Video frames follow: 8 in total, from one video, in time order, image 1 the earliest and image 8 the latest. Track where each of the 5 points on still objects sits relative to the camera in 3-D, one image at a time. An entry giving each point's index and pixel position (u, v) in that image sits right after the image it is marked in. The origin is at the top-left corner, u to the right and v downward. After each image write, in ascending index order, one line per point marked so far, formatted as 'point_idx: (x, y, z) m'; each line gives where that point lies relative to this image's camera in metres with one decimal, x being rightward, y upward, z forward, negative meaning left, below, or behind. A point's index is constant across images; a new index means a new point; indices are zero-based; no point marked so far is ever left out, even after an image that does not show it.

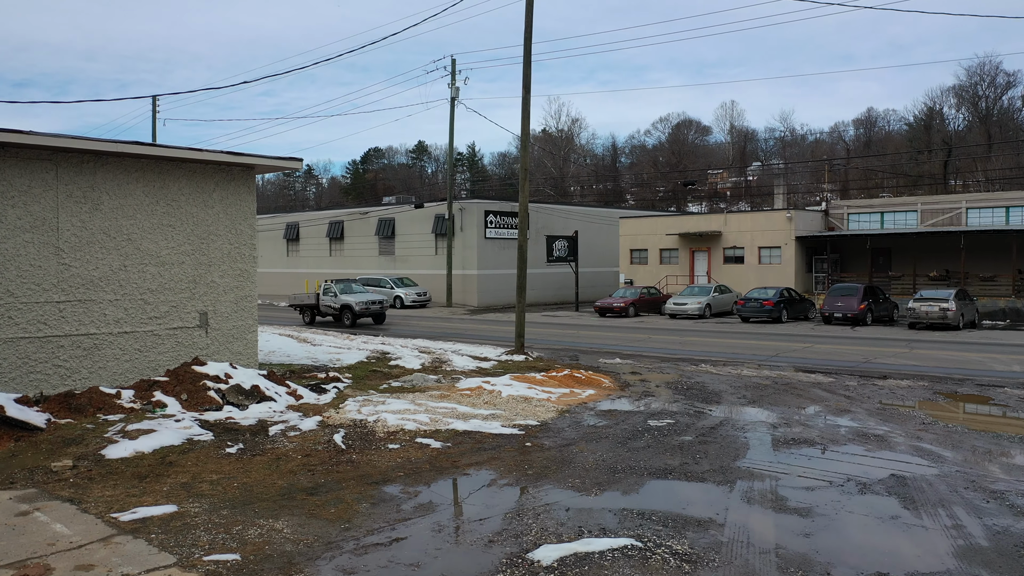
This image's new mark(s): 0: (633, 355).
0: (+2.7, -1.5, +18.3) m
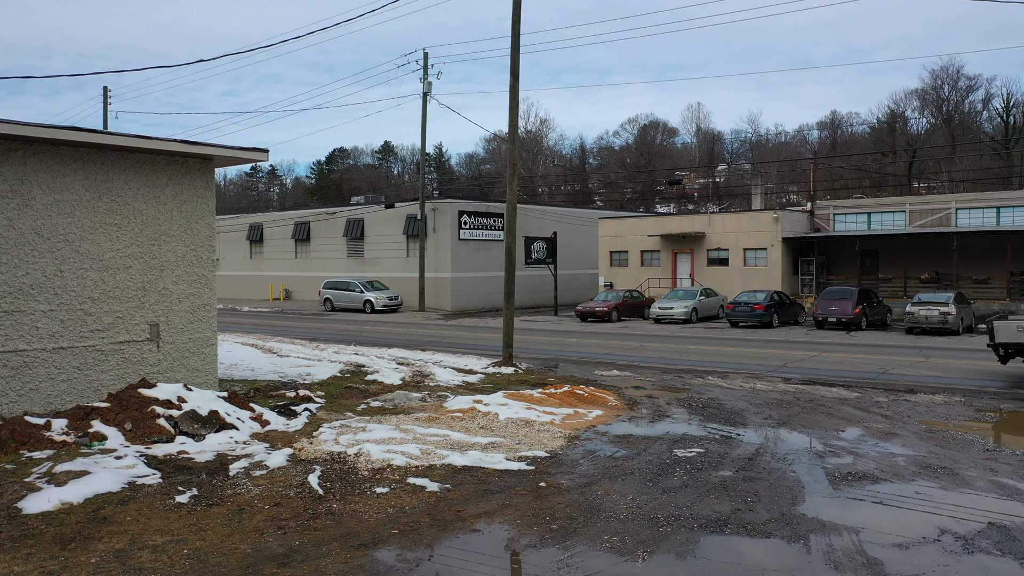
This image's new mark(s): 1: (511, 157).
0: (+2.4, -1.6, +17.0) m
1: (0.0, +2.6, +16.5) m
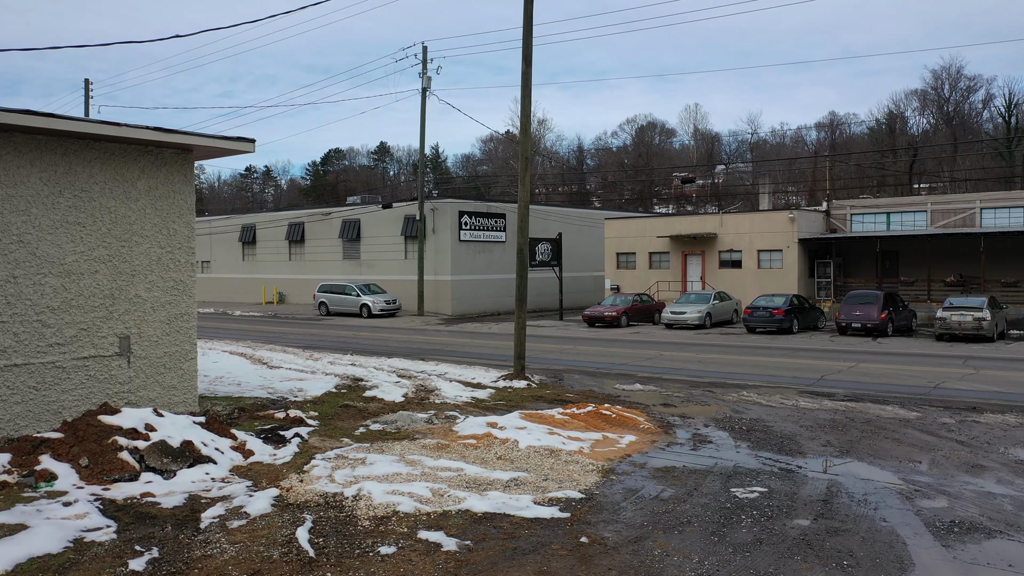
0: (+2.7, -1.7, +15.6) m
1: (+0.2, +2.5, +15.1) m
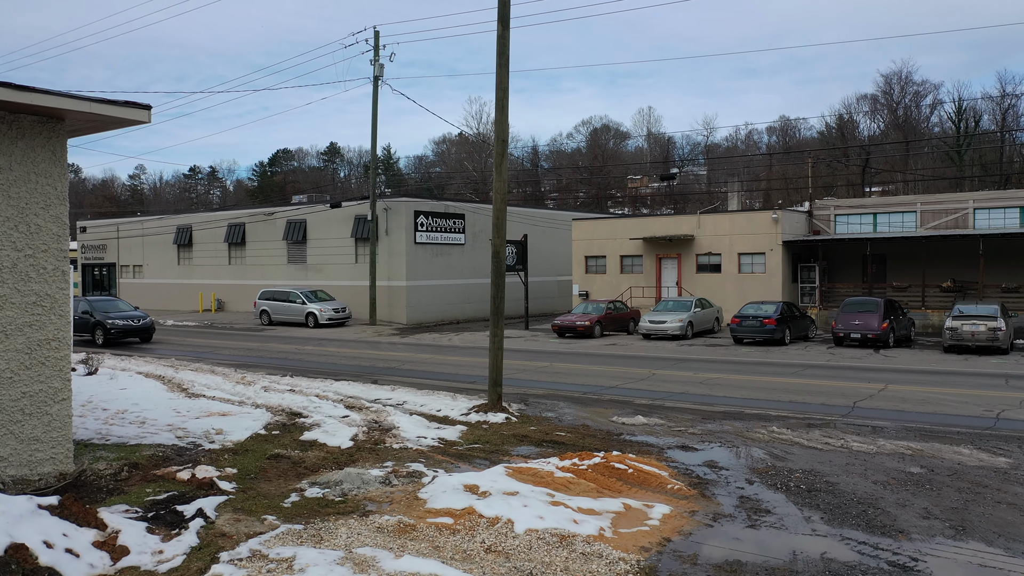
0: (+2.2, -1.8, +13.1) m
1: (-0.2, +2.3, +12.4) m
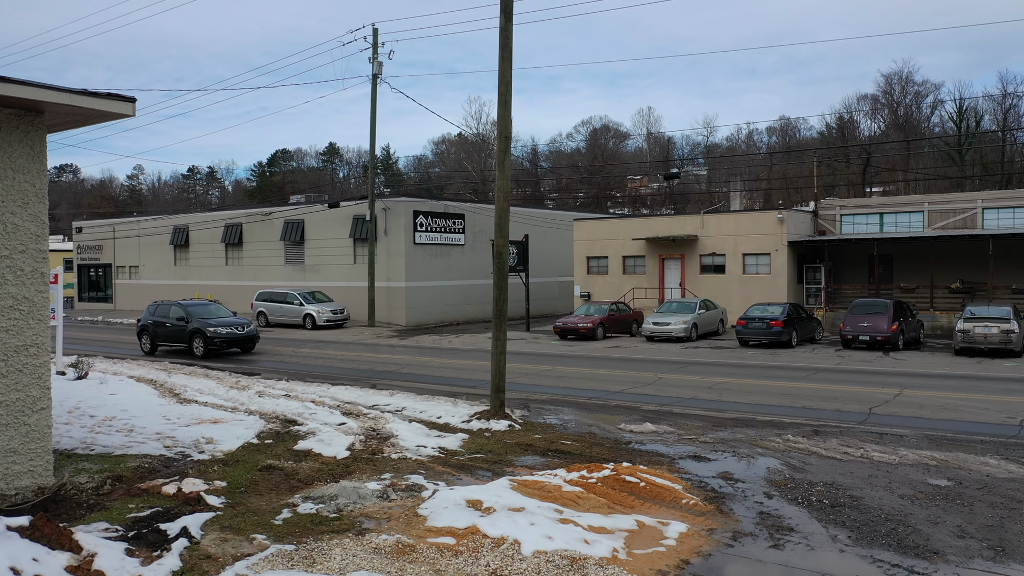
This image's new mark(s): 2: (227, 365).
0: (+2.3, -1.8, +12.6) m
1: (-0.1, +2.3, +12.0) m
2: (-6.6, -1.8, +19.4) m
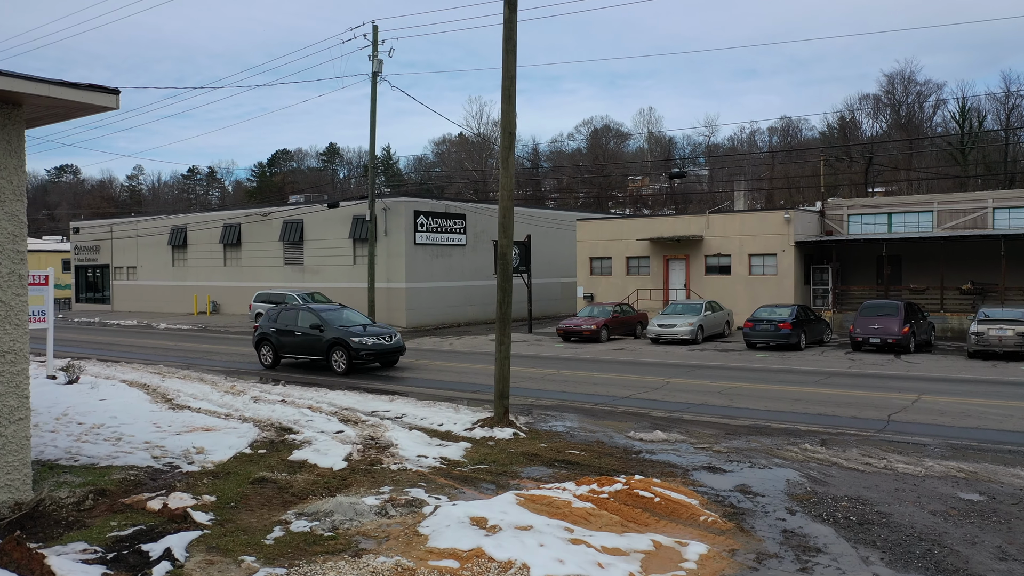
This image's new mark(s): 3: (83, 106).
0: (+2.3, -1.9, +12.1) m
1: (-0.1, +2.3, +11.5) m
2: (-6.6, -1.8, +19.0) m
3: (-4.0, +1.7, +7.8) m
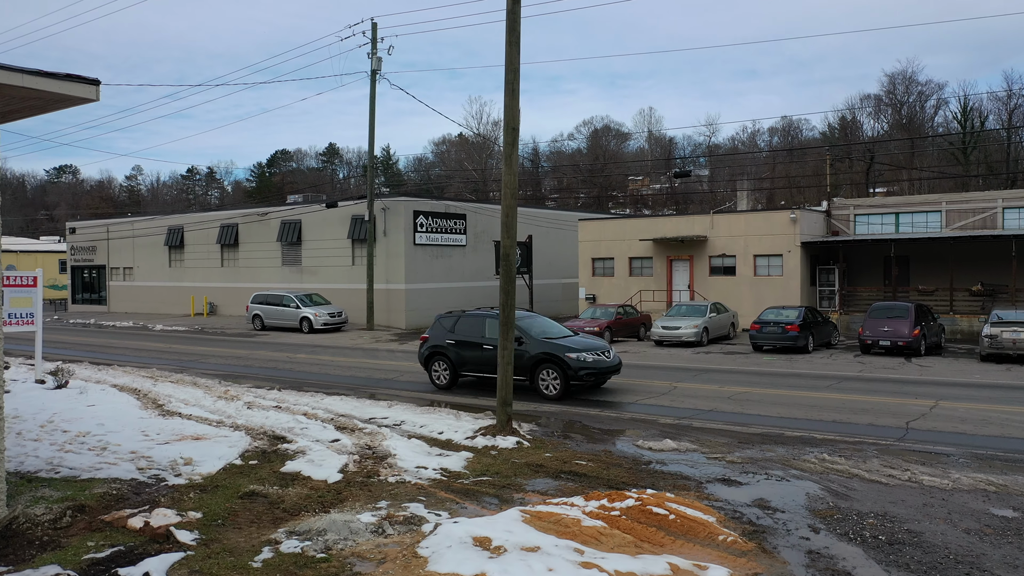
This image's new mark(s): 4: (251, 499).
0: (+2.4, -1.9, +11.7) m
1: (0.0, +2.2, +11.1) m
2: (-6.5, -1.9, +18.5) m
3: (-4.0, +1.7, +7.4) m
4: (-2.5, -2.0, +7.8) m
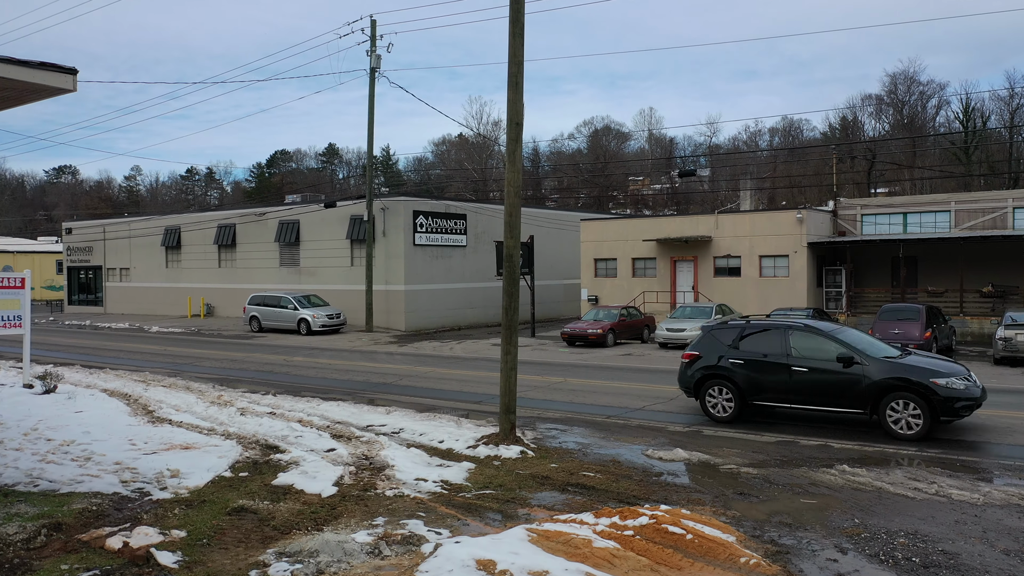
0: (+2.4, -1.9, +11.2) m
1: (0.0, +2.2, +10.6) m
2: (-6.5, -1.9, +18.1) m
3: (-3.9, +1.7, +6.9) m
4: (-2.4, -2.0, +7.4) m
